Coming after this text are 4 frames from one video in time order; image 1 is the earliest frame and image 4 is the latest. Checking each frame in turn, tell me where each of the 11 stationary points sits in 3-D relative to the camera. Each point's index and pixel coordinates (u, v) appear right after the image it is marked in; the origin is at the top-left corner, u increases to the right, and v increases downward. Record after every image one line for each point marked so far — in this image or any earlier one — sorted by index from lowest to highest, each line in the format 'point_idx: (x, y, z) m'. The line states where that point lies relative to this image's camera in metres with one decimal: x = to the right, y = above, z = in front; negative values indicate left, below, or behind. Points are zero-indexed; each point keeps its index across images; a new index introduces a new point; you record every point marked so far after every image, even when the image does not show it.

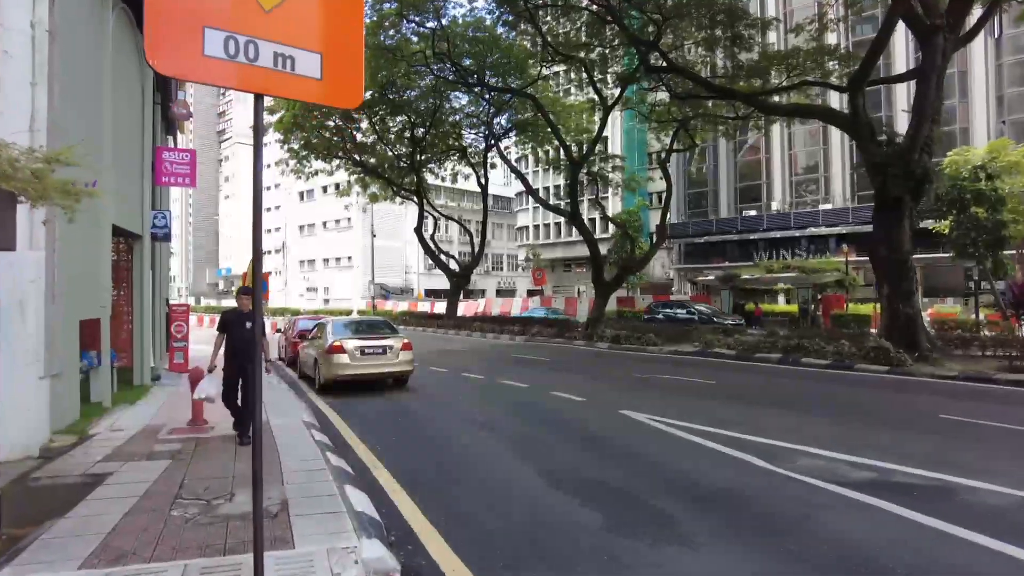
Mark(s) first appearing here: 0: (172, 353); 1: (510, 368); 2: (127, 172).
0: (-7.6, -1.5, +15.1) m
1: (0.0, -2.0, +16.5) m
2: (-6.3, +1.9, +11.0) m
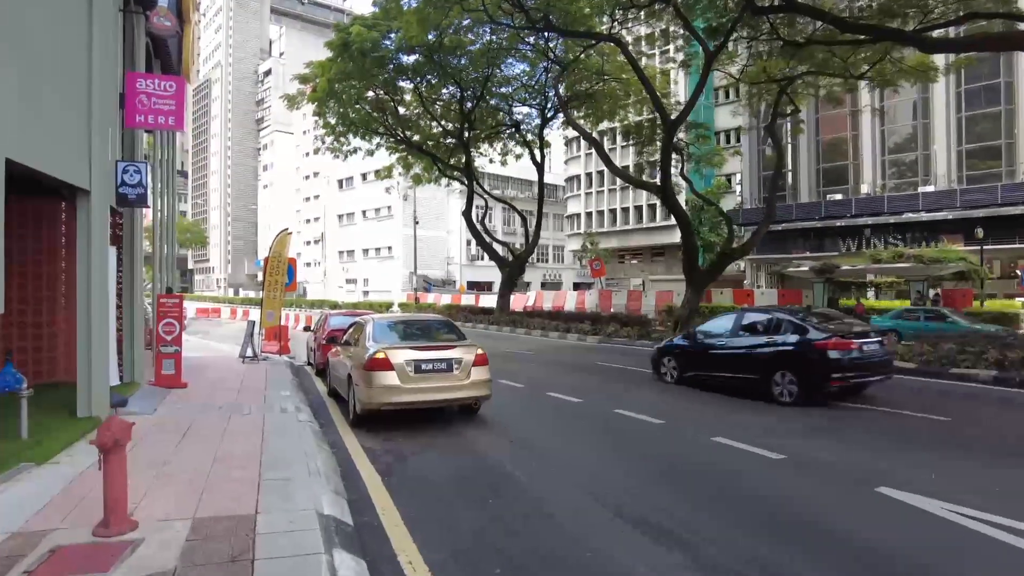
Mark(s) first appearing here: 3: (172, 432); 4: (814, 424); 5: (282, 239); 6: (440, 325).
0: (-5.8, -1.2, +11.2) m
1: (+1.8, -1.8, +12.2) m
2: (-4.8, +2.1, +7.0) m
3: (-3.7, -1.6, +7.4) m
4: (+3.9, -1.7, +8.8) m
5: (-5.9, +1.2, +17.5) m
6: (-1.1, -0.5, +9.8) m
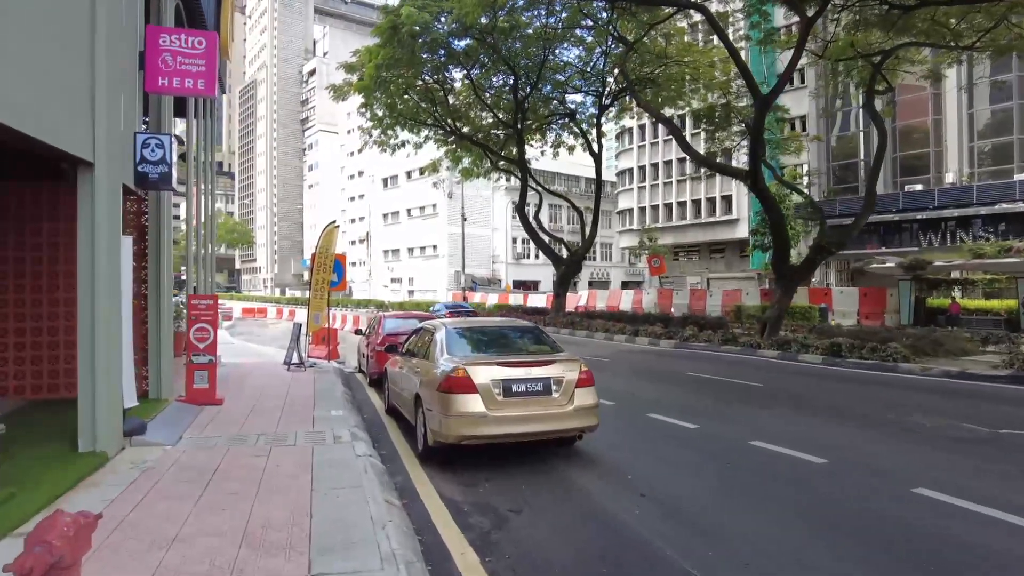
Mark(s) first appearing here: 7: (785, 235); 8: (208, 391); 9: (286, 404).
0: (-4.5, -1.2, +9.6) m
1: (+3.1, -1.7, +10.1) m
2: (-3.8, +2.1, +5.4) m
3: (-2.7, -1.6, +5.7) m
4: (+5.0, -1.7, +6.6) m
5: (-4.2, +1.3, +15.8) m
6: (+0.1, -0.5, +7.8) m
7: (+7.6, +1.5, +19.1) m
8: (-4.3, -1.5, +9.6) m
9: (-3.2, -1.7, +9.8) m
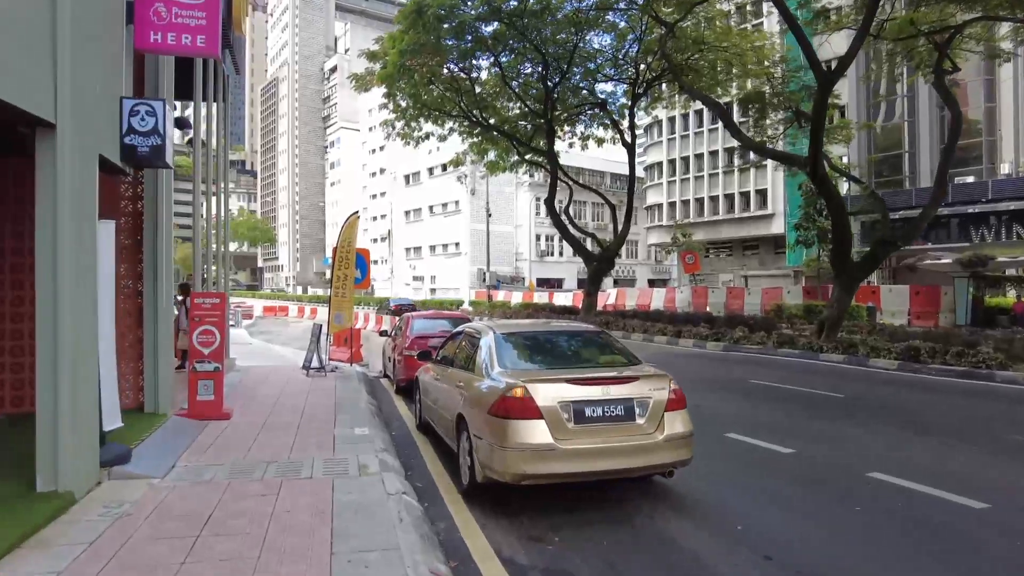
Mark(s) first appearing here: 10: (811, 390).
0: (-3.9, -1.2, +8.3) m
1: (+3.7, -1.7, +8.7) m
2: (-3.3, +2.1, +4.1) m
3: (-2.1, -1.6, +4.3) m
4: (+5.6, -1.6, +5.1) m
5: (-3.4, +1.3, +14.6) m
6: (+0.7, -0.5, +6.4) m
7: (+8.5, +1.6, +17.4) m
8: (-3.7, -1.4, +8.4) m
9: (-2.6, -1.6, +8.4) m
10: (+4.9, -1.7, +11.2) m
